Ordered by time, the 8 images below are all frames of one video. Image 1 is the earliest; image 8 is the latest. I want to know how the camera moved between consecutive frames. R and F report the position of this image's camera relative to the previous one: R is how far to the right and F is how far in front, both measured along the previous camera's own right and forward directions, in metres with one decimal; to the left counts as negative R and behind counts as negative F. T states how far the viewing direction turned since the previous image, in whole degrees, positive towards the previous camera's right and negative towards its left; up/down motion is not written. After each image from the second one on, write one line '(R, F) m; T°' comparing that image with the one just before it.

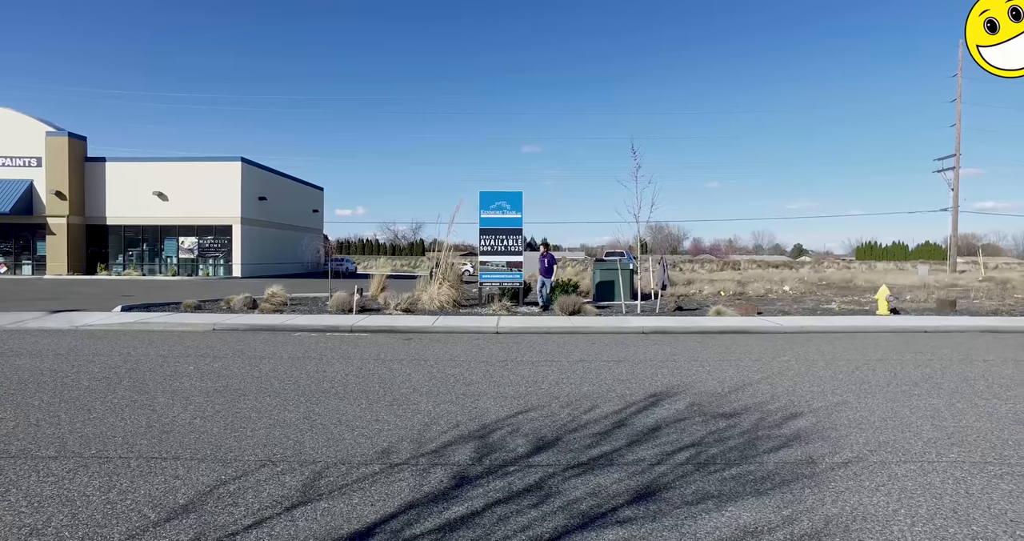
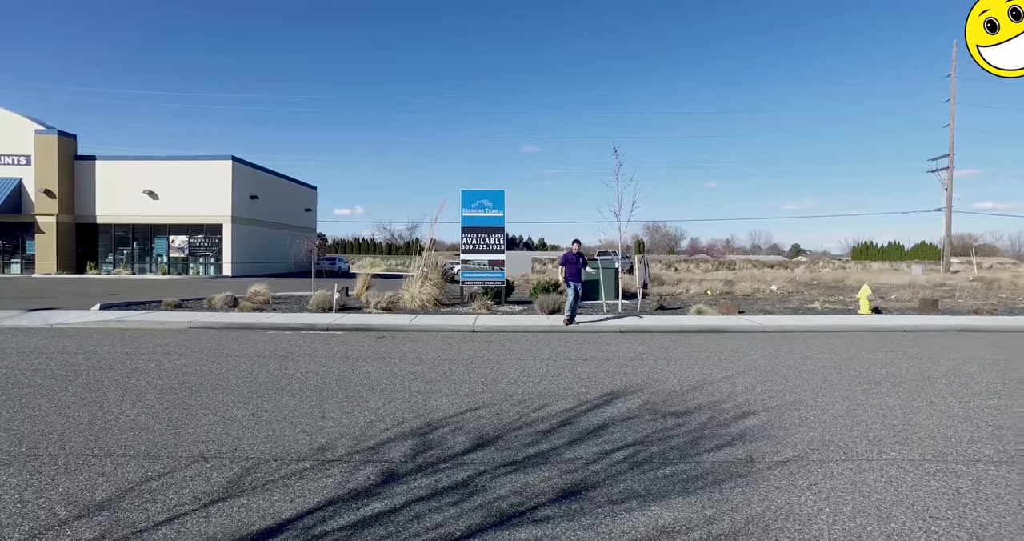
(+0.7, 0.0) m; 0°
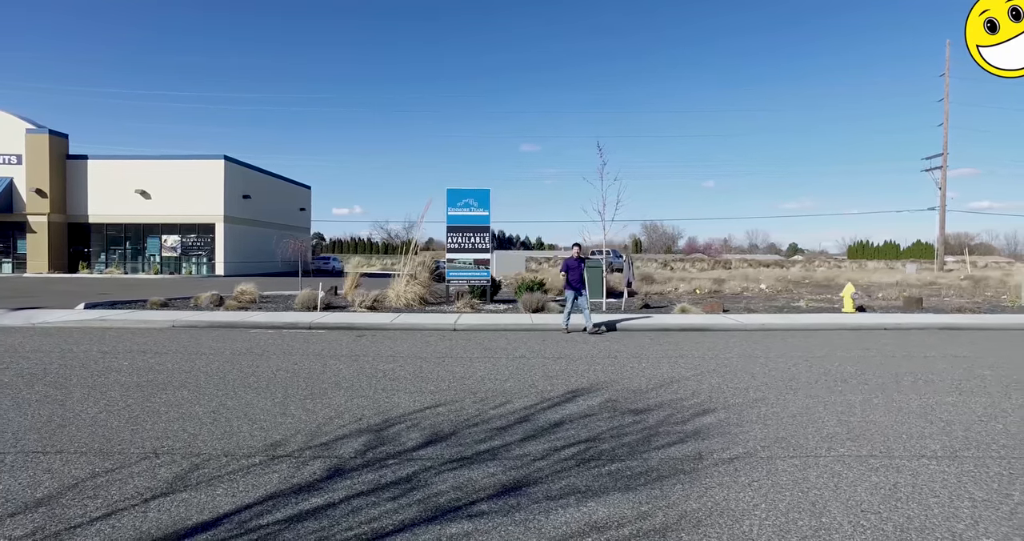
(+0.5, 0.0) m; 0°
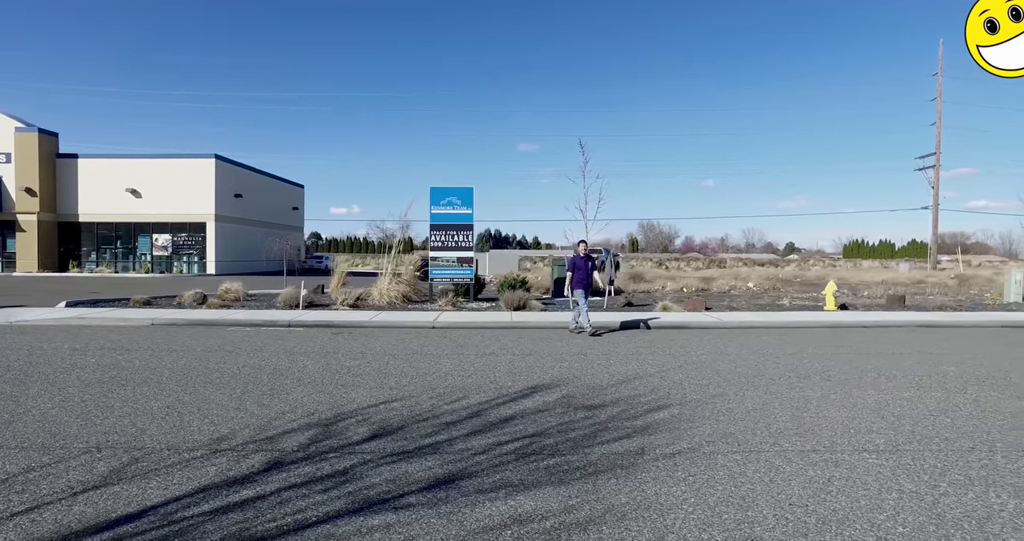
(+0.6, 0.0) m; 0°
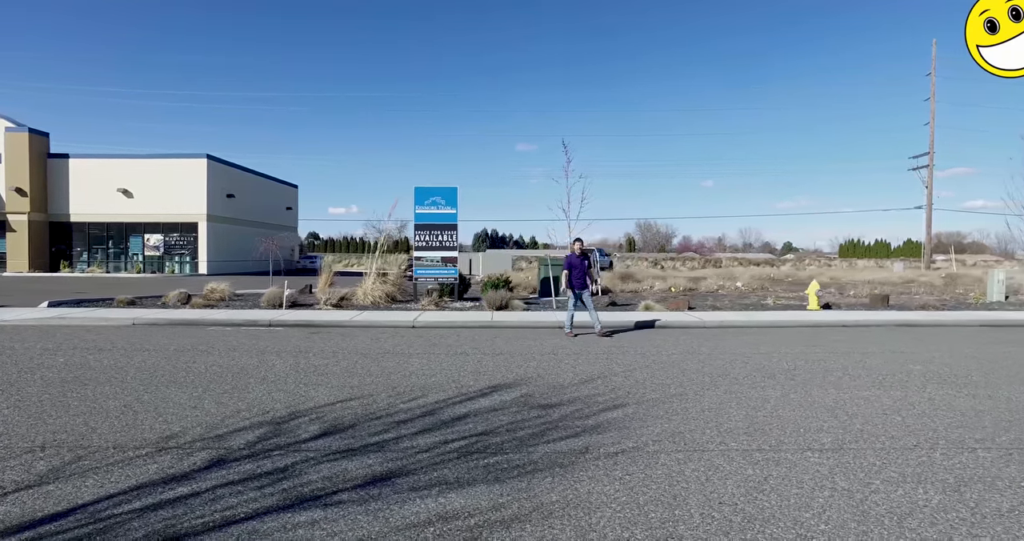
(+0.6, 0.0) m; 0°
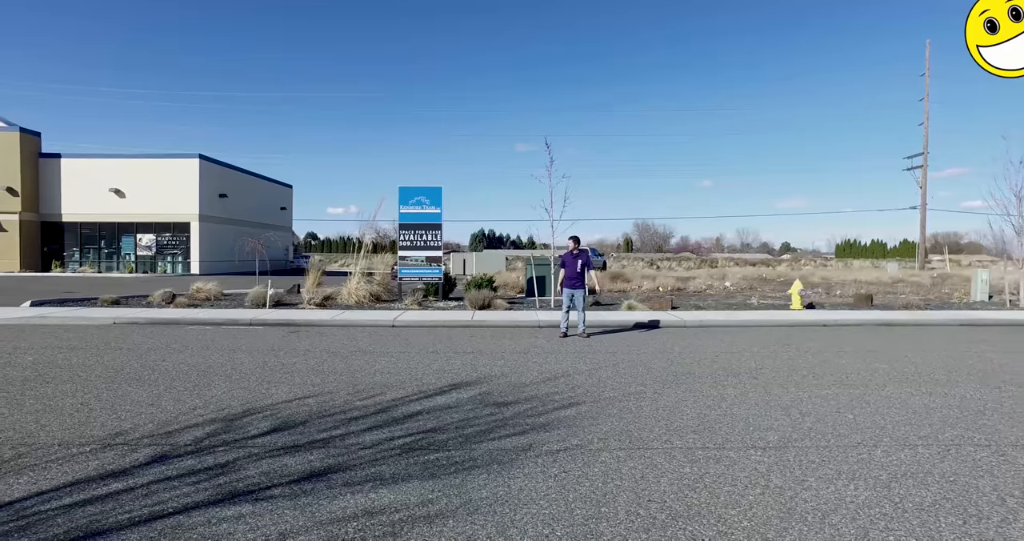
(+0.6, 0.0) m; 0°
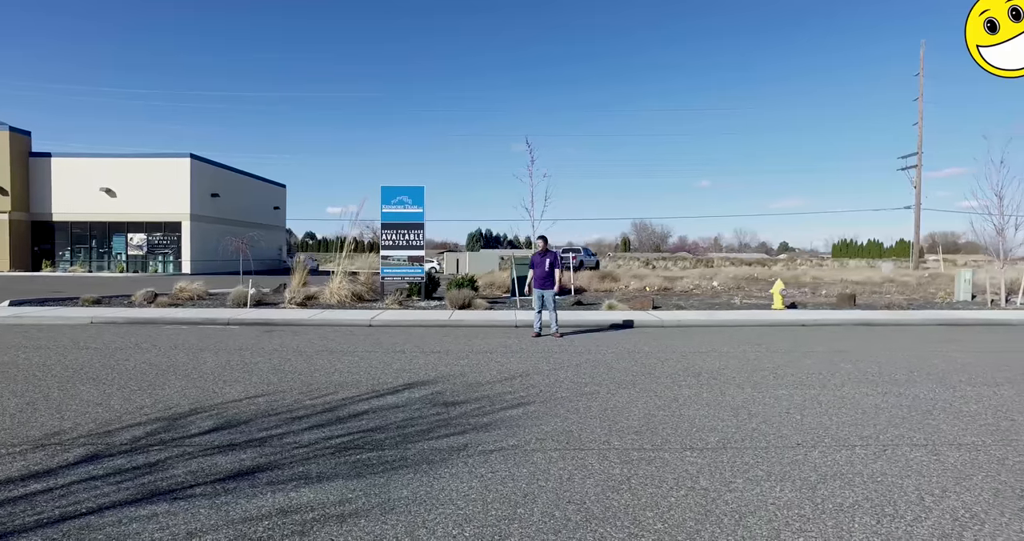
(+0.7, 0.0) m; 0°
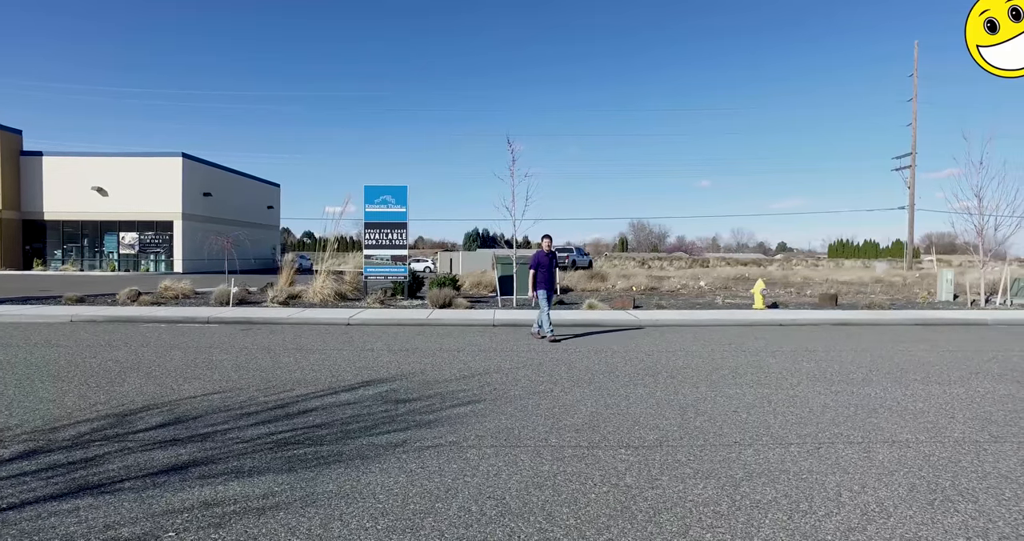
(+0.6, 0.0) m; 0°
